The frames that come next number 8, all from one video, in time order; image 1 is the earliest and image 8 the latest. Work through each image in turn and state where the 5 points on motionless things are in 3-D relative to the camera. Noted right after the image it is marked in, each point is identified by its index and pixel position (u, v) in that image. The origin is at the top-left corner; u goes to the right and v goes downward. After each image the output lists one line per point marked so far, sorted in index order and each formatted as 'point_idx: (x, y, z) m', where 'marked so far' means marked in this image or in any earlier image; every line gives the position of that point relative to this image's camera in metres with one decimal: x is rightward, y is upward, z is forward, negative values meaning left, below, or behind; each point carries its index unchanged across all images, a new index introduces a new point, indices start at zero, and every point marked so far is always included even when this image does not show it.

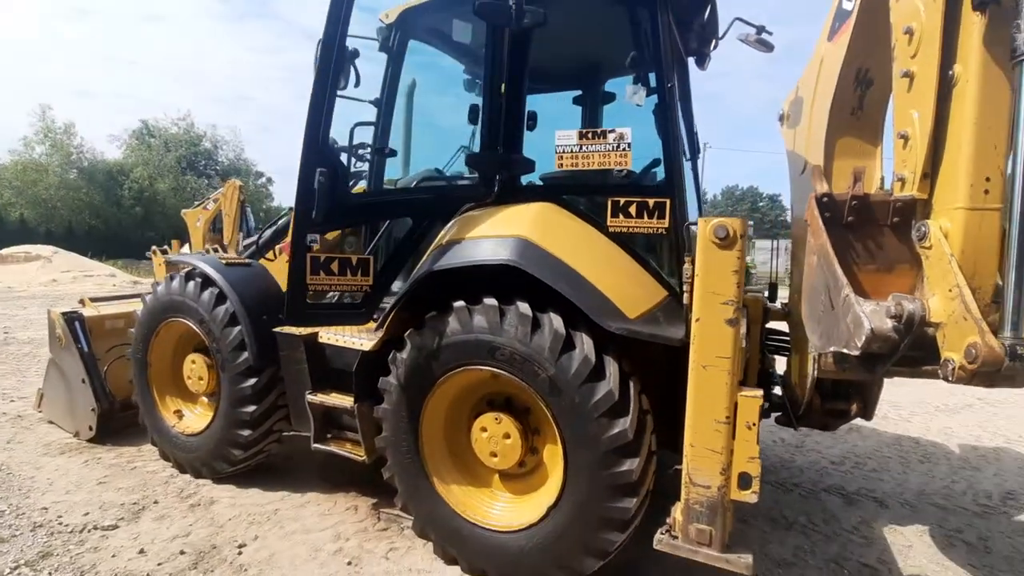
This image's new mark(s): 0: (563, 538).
0: (+0.3, -1.3, +2.6) m
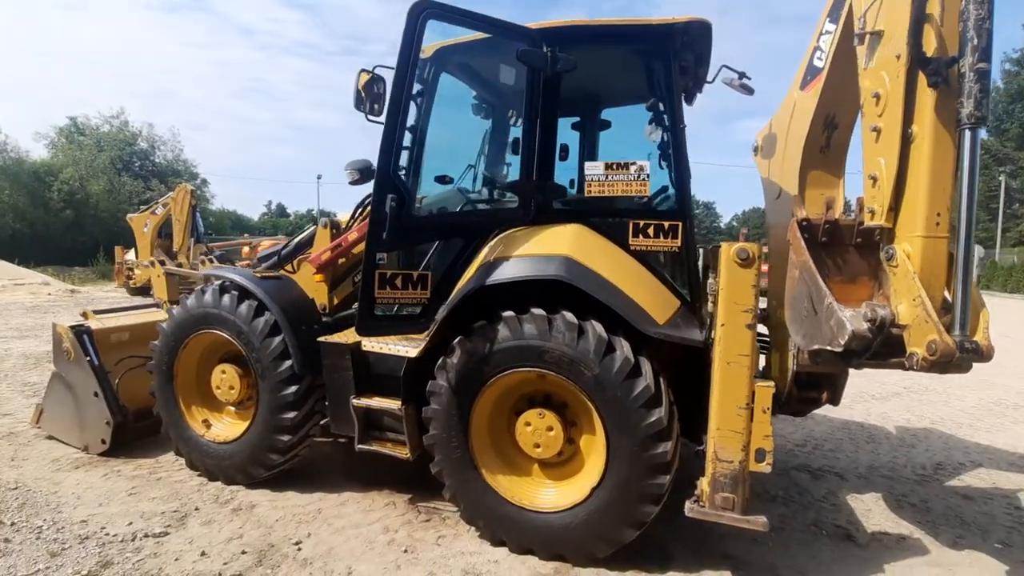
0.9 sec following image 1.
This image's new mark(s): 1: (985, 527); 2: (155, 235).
0: (+0.6, -1.3, +3.0) m
1: (+3.6, -1.8, +3.8) m
2: (-11.5, +1.7, +16.0) m
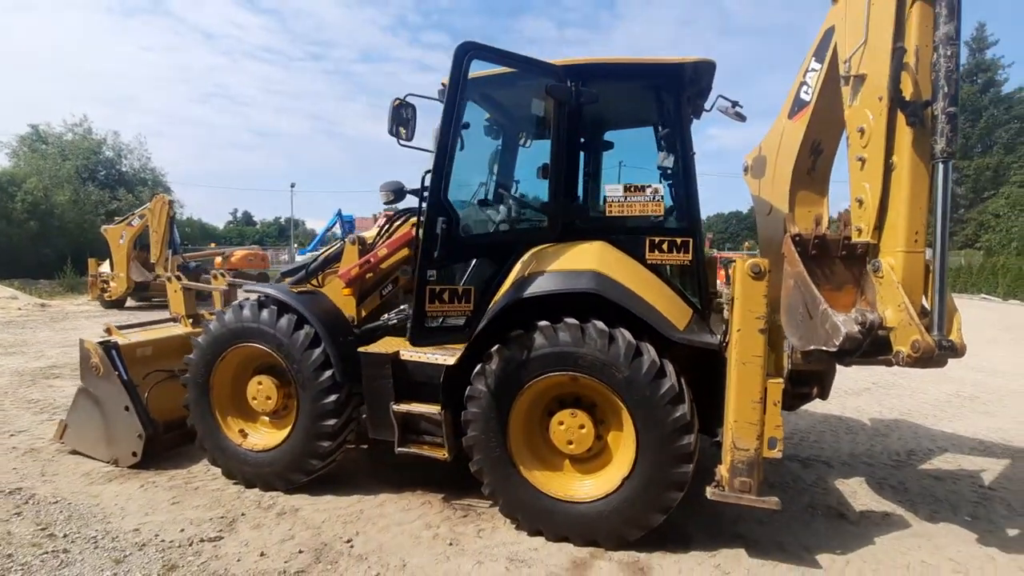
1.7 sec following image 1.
0: (+0.8, -1.4, +3.4) m
1: (+3.8, -1.9, +4.3) m
2: (-12.0, +1.3, +15.6) m
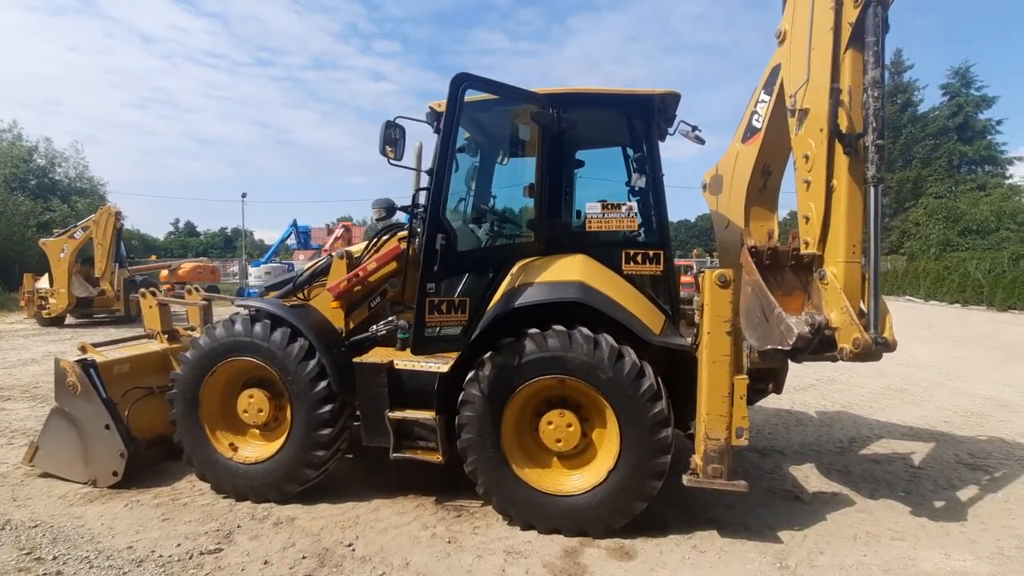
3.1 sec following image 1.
0: (+0.8, -1.5, +3.7) m
1: (+3.7, -1.9, +4.9) m
2: (-13.1, +0.8, +14.8) m
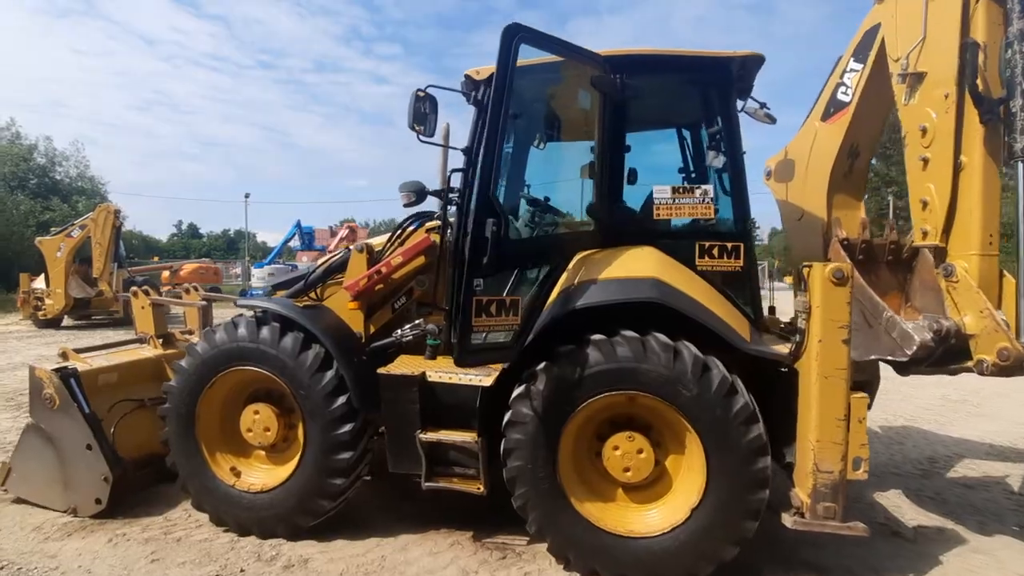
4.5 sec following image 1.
0: (+1.2, -1.5, +3.0) m
1: (+4.1, -1.9, +4.2) m
2: (-12.6, +0.8, +14.2) m
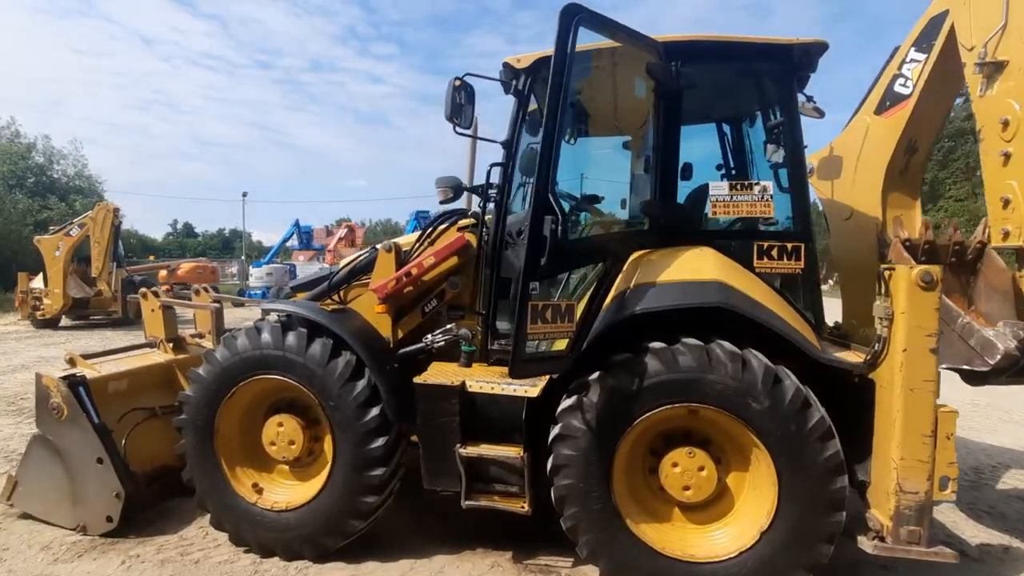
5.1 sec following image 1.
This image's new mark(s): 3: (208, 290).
0: (+1.5, -1.5, +2.8) m
1: (+4.4, -1.9, +4.0) m
2: (-12.4, +0.8, +13.9) m
3: (-3.0, 0.0, +4.9) m
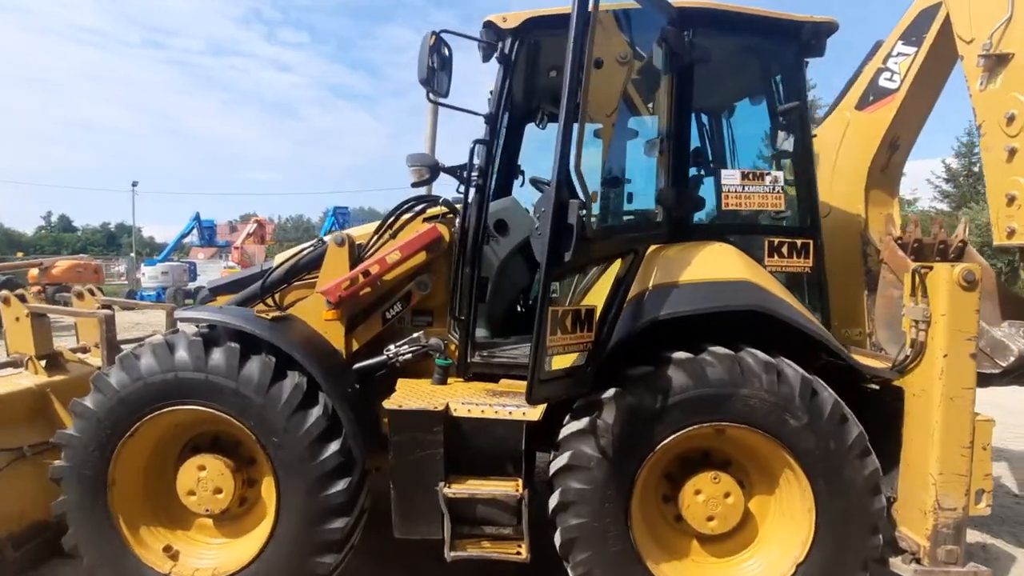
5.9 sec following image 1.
0: (+1.5, -1.5, +2.5) m
1: (+4.2, -1.9, +4.1) m
2: (-14.0, +0.7, +11.3) m
3: (-3.3, 0.0, +3.9) m
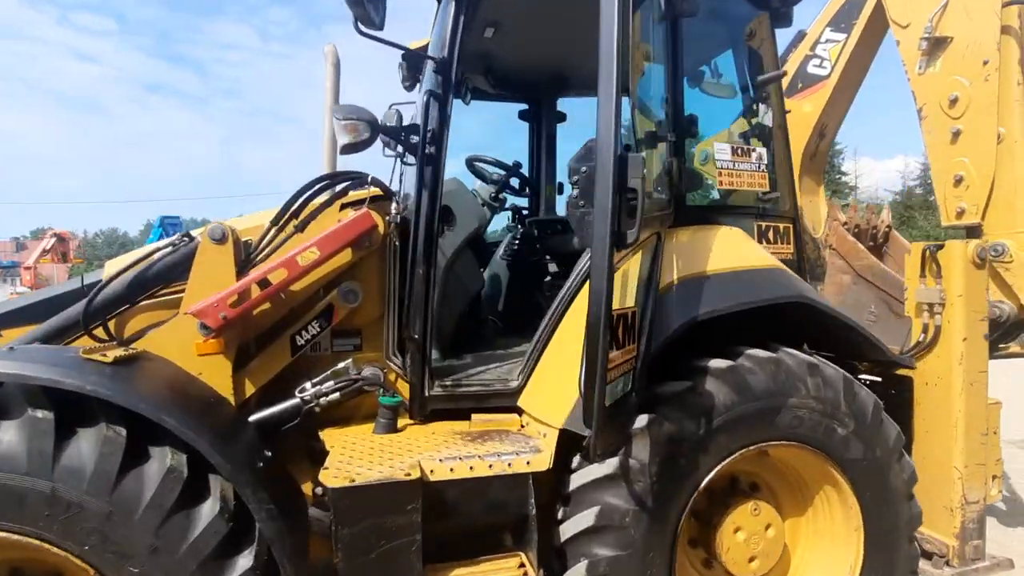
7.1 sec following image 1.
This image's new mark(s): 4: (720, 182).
0: (+1.5, -1.4, +2.1) m
1: (+3.7, -1.7, +4.4) m
2: (-15.8, -0.2, +6.6) m
3: (-3.5, -0.2, +2.3) m
4: (+1.1, +0.5, +2.6) m
